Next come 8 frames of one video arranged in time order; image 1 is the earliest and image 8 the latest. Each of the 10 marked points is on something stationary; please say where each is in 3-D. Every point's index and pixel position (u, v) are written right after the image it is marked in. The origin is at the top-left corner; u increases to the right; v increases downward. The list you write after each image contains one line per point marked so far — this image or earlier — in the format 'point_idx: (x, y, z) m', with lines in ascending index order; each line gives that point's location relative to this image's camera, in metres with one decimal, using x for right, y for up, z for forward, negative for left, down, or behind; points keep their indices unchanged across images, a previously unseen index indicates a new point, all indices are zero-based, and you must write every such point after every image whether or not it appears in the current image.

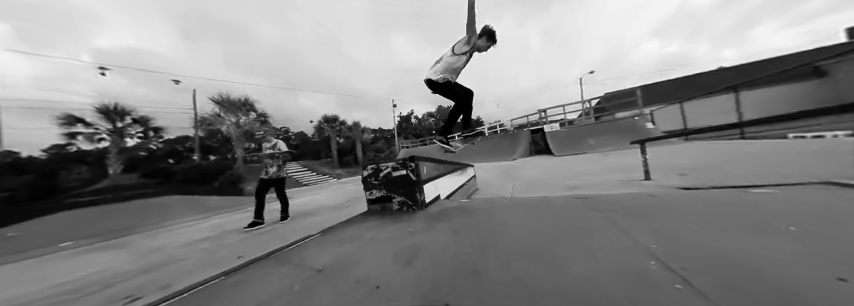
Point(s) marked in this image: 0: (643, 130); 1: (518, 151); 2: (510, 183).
0: (+9.6, +1.0, +7.8) m
1: (+5.1, +0.1, +9.8) m
2: (+1.9, -0.7, +4.0) m
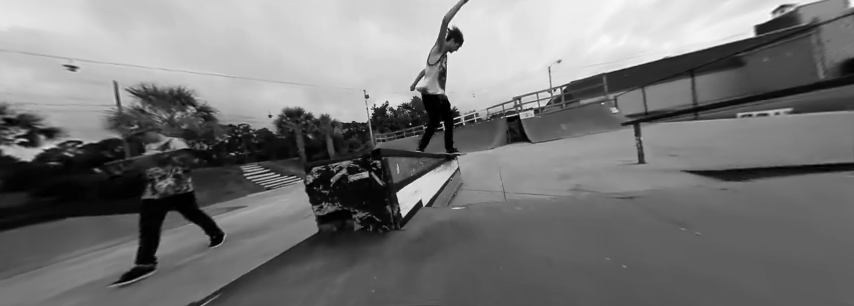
0: (+8.6, +1.8, +8.2) m
1: (+3.9, +0.8, +9.8) m
2: (+1.4, -0.4, +3.7) m
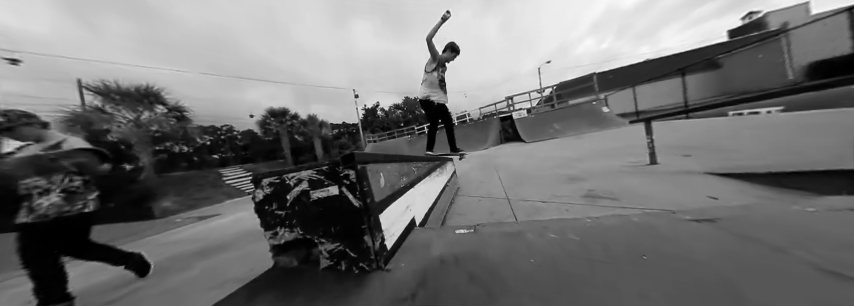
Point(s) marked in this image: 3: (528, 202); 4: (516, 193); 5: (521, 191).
0: (+8.2, +1.9, +8.2) m
1: (+3.4, +0.7, +9.6) m
2: (+1.3, -0.4, +3.4) m
3: (+1.2, -0.6, +2.0) m
4: (+1.2, -0.5, +2.3) m
5: (+1.3, -0.5, +2.4) m
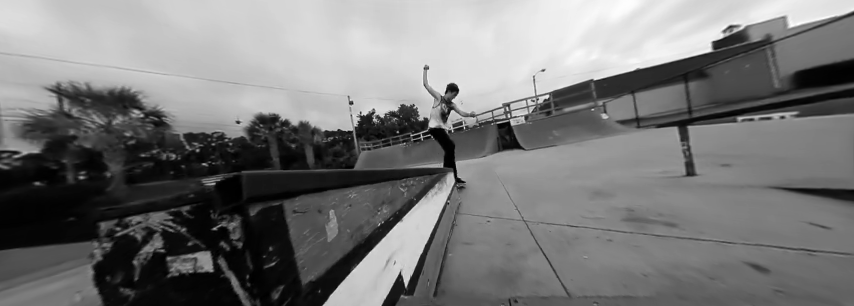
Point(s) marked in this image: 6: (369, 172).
0: (+8.0, +1.5, +8.1) m
1: (+3.2, +0.3, +9.3) m
2: (+1.2, -0.6, +2.9) m
3: (+1.1, -0.7, +1.6) m
4: (+1.1, -0.6, +1.9) m
5: (+1.2, -0.6, +1.9) m
6: (-0.2, -0.1, +0.7) m
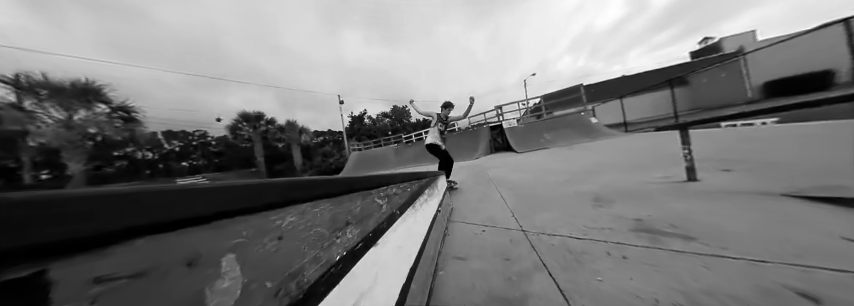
0: (+7.6, +1.3, +8.2) m
1: (+2.8, +0.2, +9.2) m
2: (+1.1, -0.6, +2.8) m
3: (+1.0, -0.7, +1.4) m
4: (+1.0, -0.7, +1.7) m
5: (+1.1, -0.7, +1.8) m
6: (-0.3, -0.1, +0.5) m
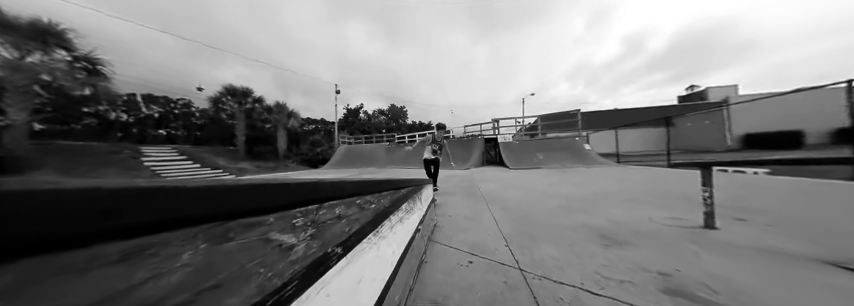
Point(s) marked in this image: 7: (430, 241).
0: (+7.3, +0.1, +8.2) m
1: (+2.3, -0.3, +8.9) m
2: (+0.8, -0.8, +2.4) m
3: (+0.8, -0.8, +1.1) m
4: (+0.8, -0.8, +1.4) m
5: (+0.9, -0.8, +1.4) m
6: (-0.3, 0.0, +0.1) m
7: (0.0, -0.8, +1.7) m
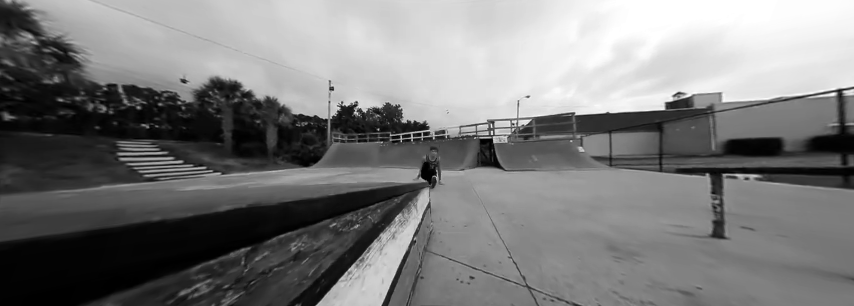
0: (+7.1, 0.0, +8.3) m
1: (+2.1, -0.4, +8.8) m
2: (+0.8, -0.8, +2.3) m
3: (+0.8, -0.9, +0.9) m
4: (+0.8, -0.8, +1.2) m
5: (+0.9, -0.8, +1.3) m
6: (-0.3, 0.0, -0.1) m
7: (0.0, -0.9, +1.5) m
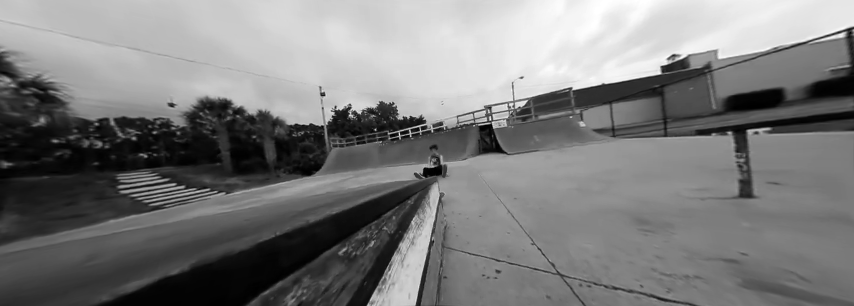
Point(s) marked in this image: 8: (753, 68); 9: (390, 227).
0: (+7.1, +1.2, +8.2) m
1: (+2.1, +0.2, +8.7) m
2: (+0.9, -0.7, +2.2) m
3: (+1.0, -0.7, +0.9) m
4: (+0.9, -0.7, +1.2) m
5: (+1.0, -0.7, +1.2) m
6: (-0.3, -0.1, -0.2) m
7: (+0.1, -0.8, +1.4) m
8: (+13.6, +3.6, +7.3) m
9: (-0.1, -0.3, +0.7) m
